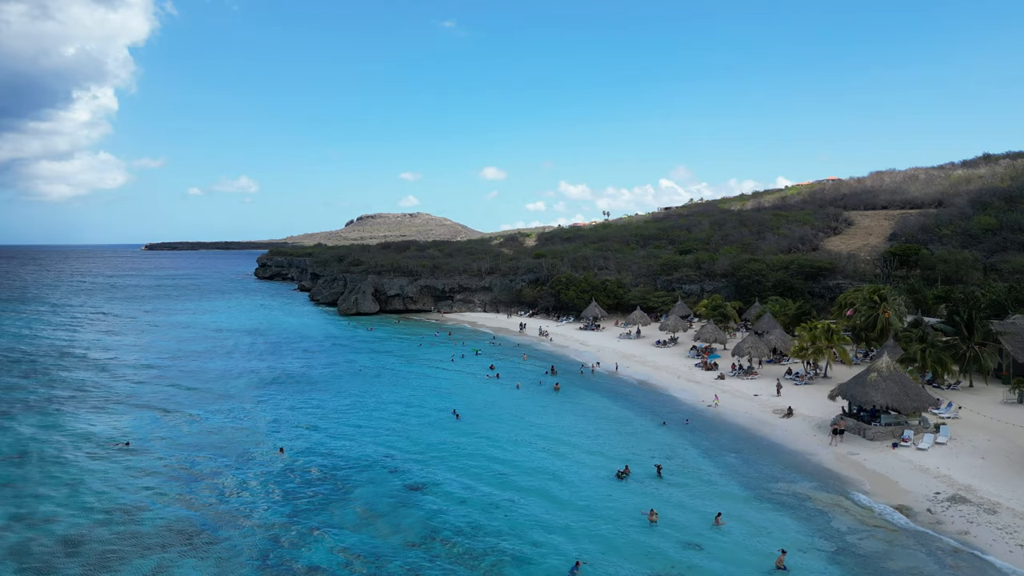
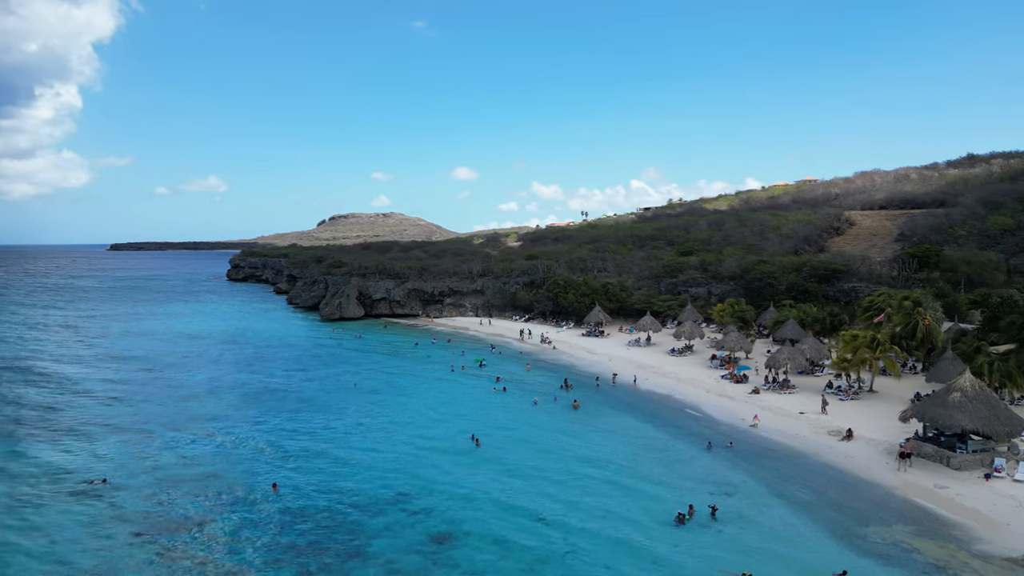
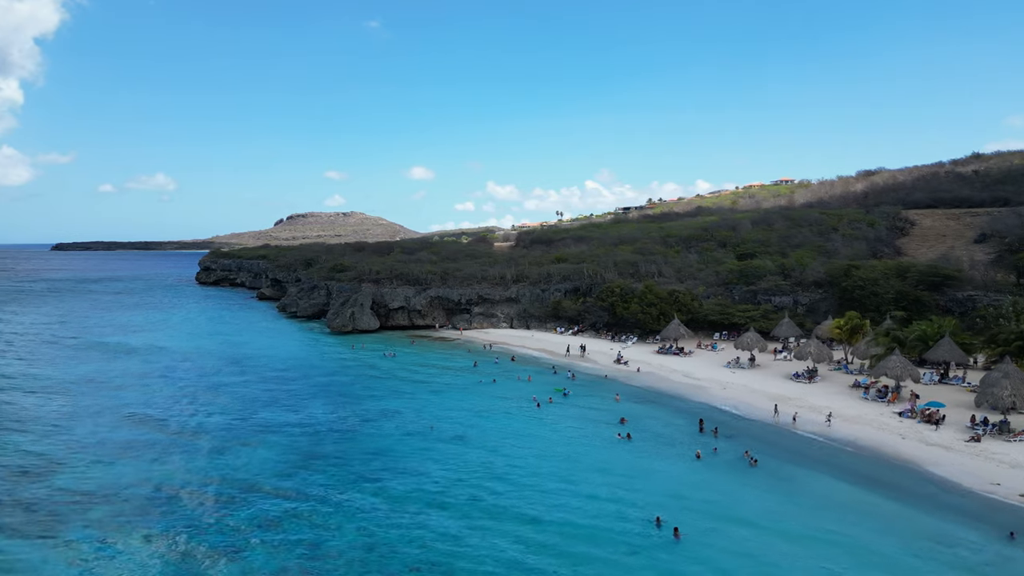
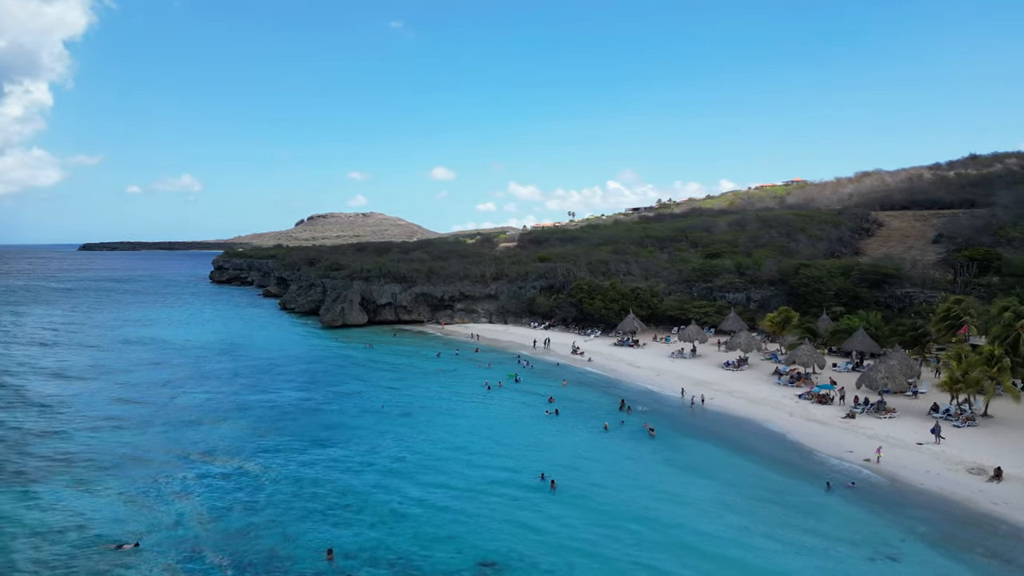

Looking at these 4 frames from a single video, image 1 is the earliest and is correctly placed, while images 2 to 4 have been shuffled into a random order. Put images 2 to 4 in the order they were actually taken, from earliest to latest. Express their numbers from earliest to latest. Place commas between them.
2, 4, 3
